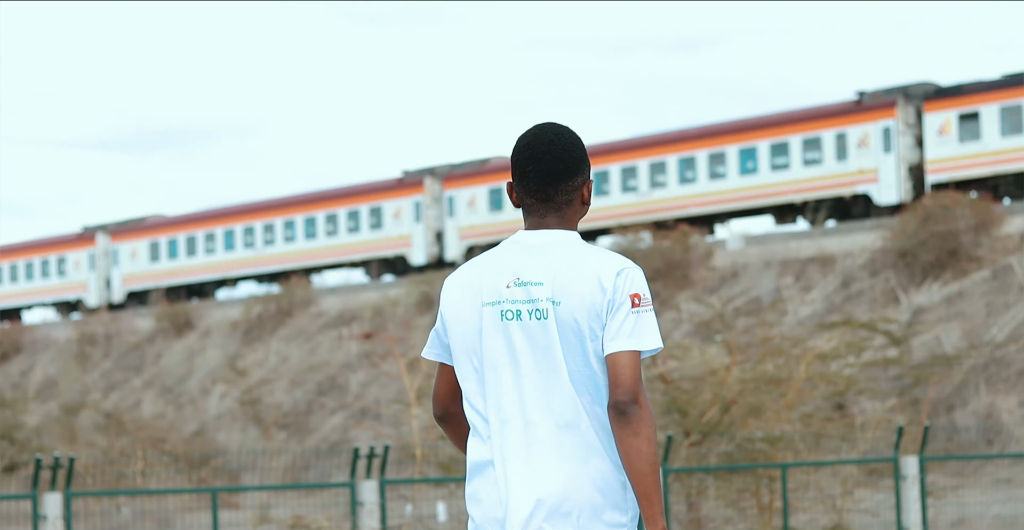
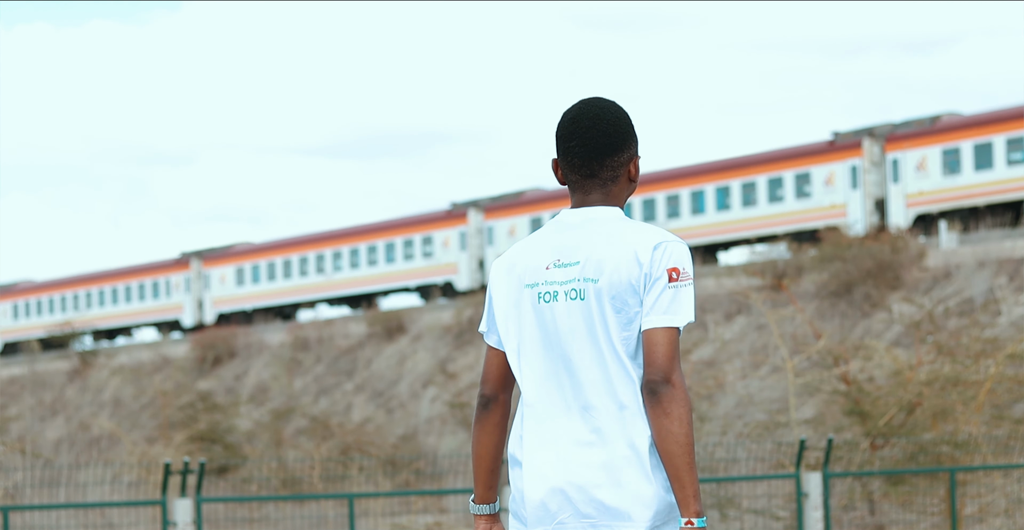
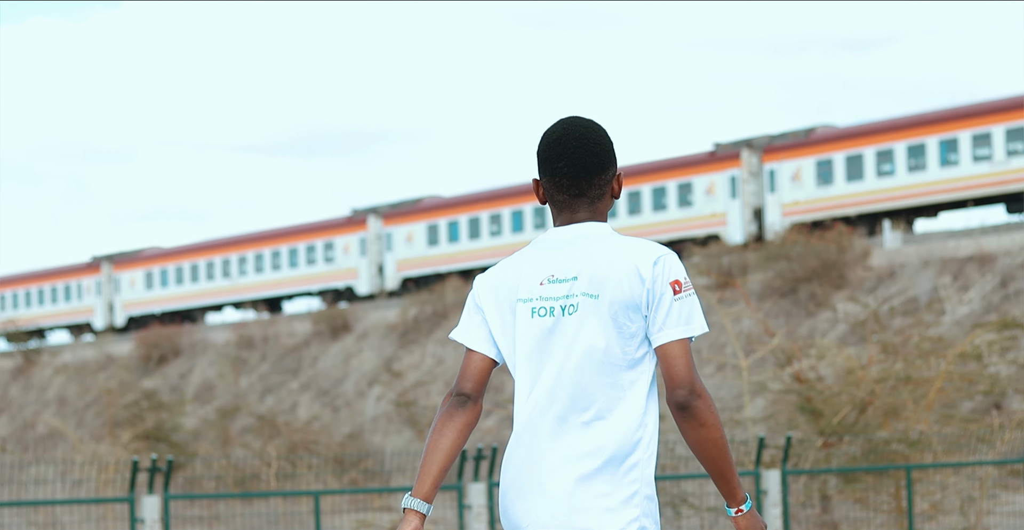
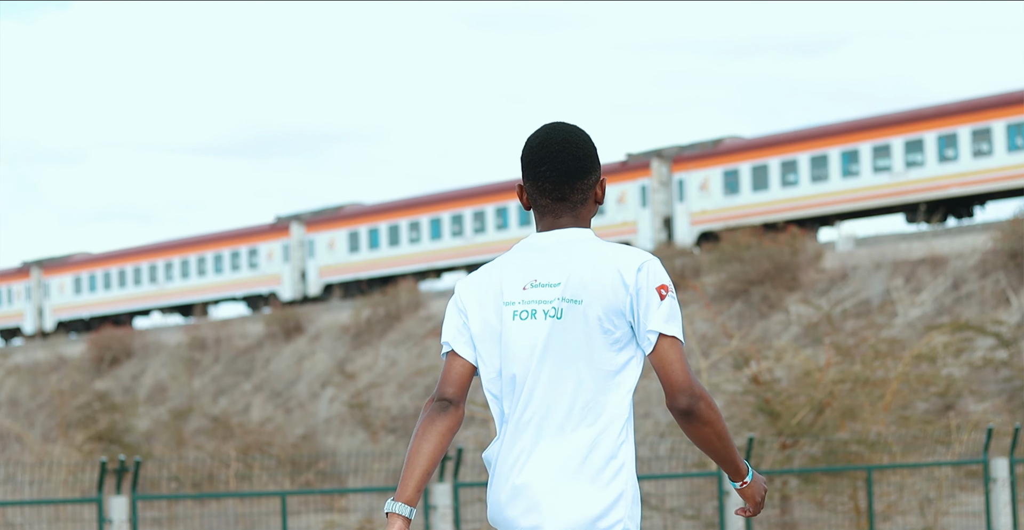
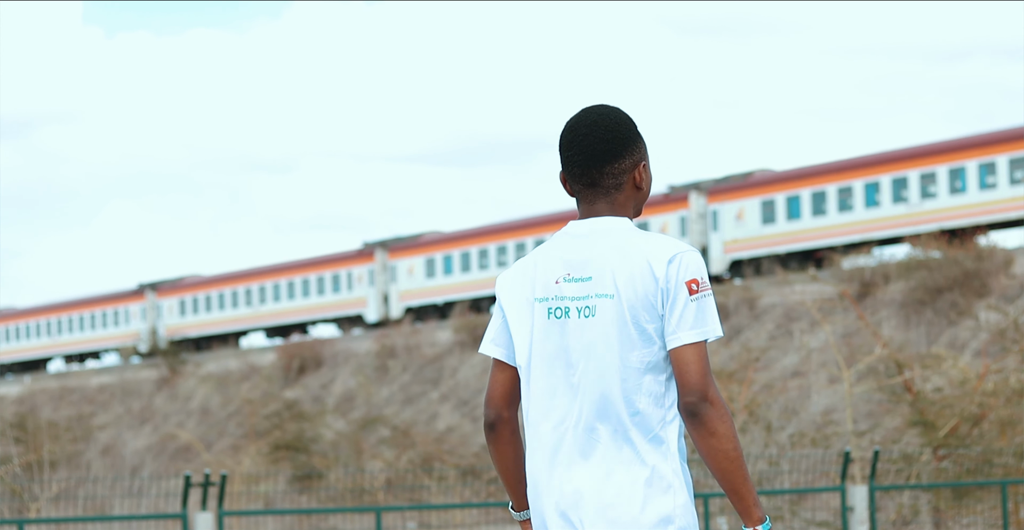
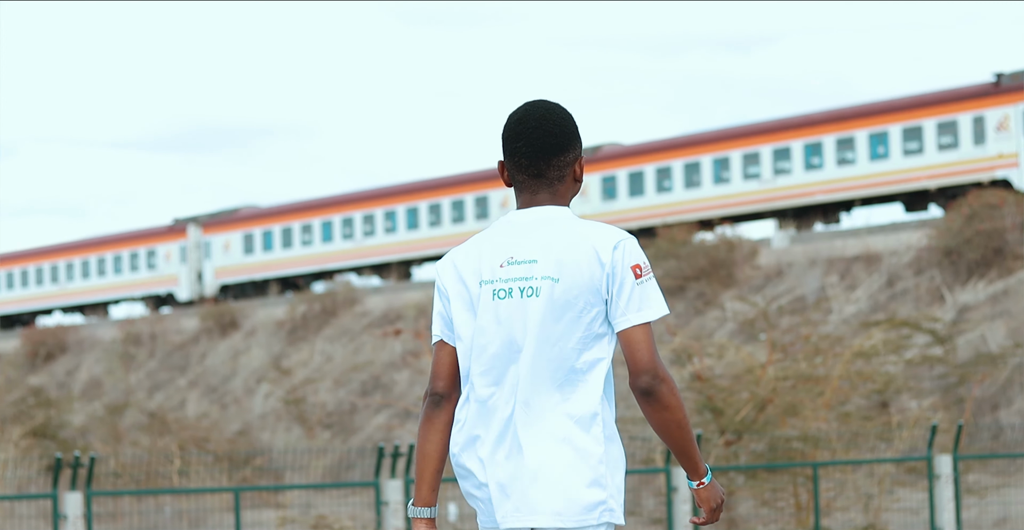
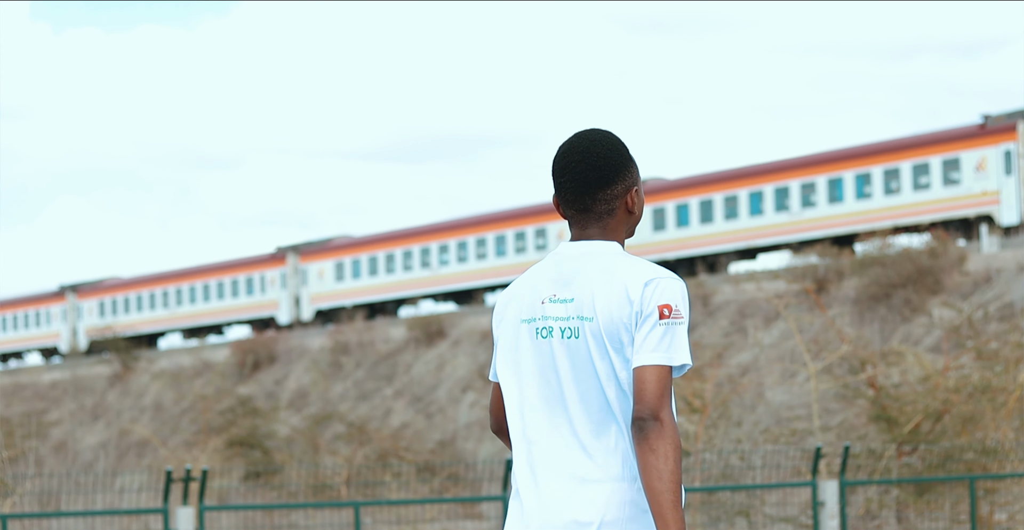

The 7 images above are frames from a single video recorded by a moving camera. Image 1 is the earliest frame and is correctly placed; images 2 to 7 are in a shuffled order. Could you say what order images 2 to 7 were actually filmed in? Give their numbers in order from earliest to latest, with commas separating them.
6, 4, 3, 2, 7, 5
